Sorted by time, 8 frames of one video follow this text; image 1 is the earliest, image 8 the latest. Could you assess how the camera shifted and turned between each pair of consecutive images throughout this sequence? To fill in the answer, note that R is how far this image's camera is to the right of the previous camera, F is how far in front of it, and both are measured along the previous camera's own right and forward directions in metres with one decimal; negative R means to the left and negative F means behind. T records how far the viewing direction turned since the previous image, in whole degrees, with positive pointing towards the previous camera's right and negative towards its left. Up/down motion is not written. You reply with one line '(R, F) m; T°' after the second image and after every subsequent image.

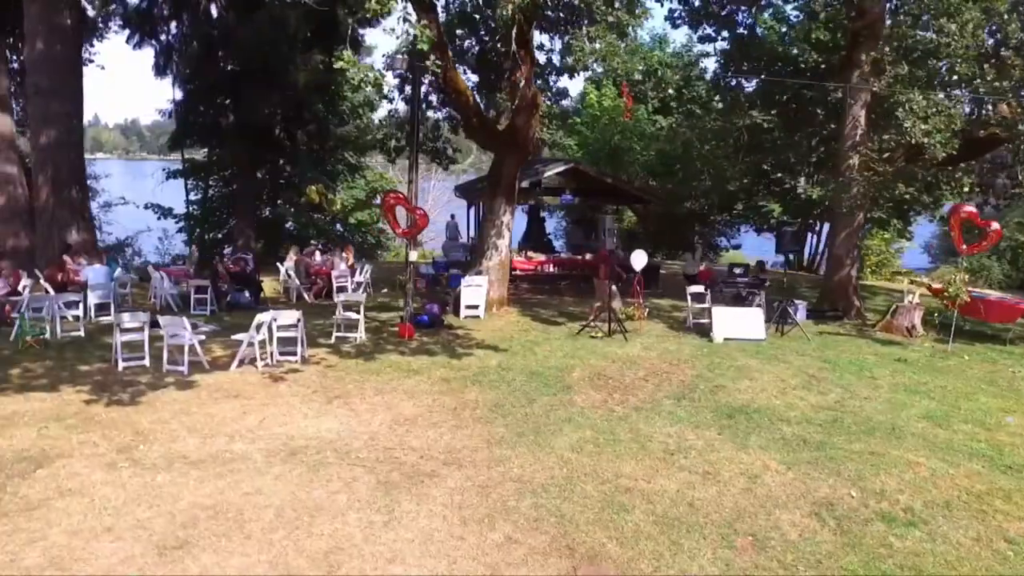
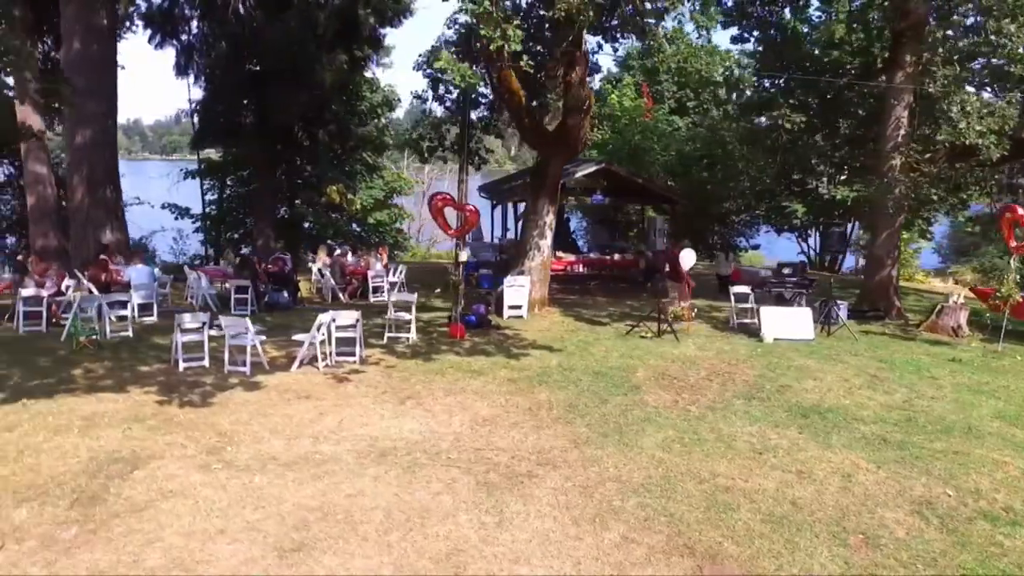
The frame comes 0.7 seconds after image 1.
(-1.6, 0.0) m; 0°
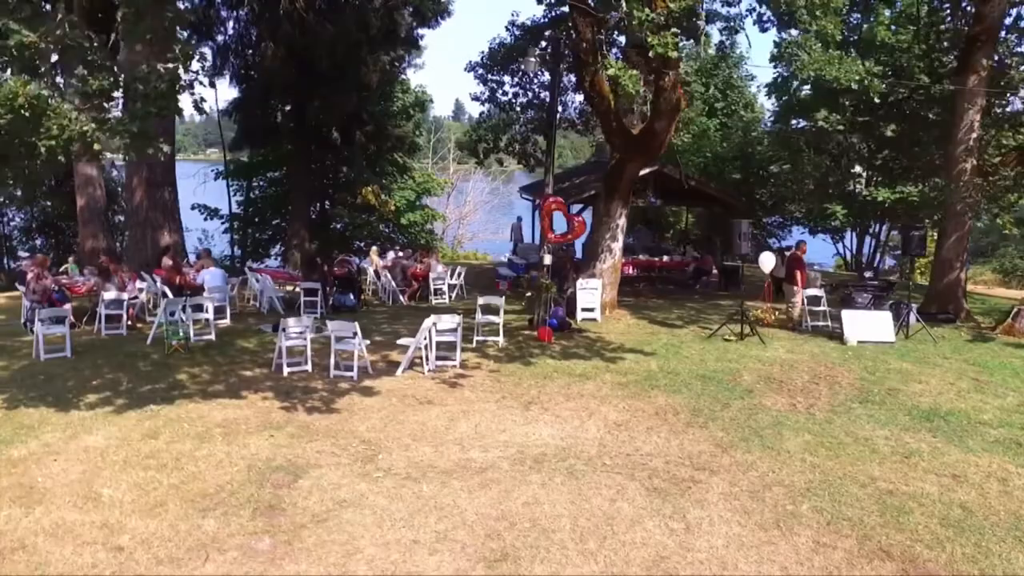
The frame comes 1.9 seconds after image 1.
(-2.7, 0.0) m; +1°
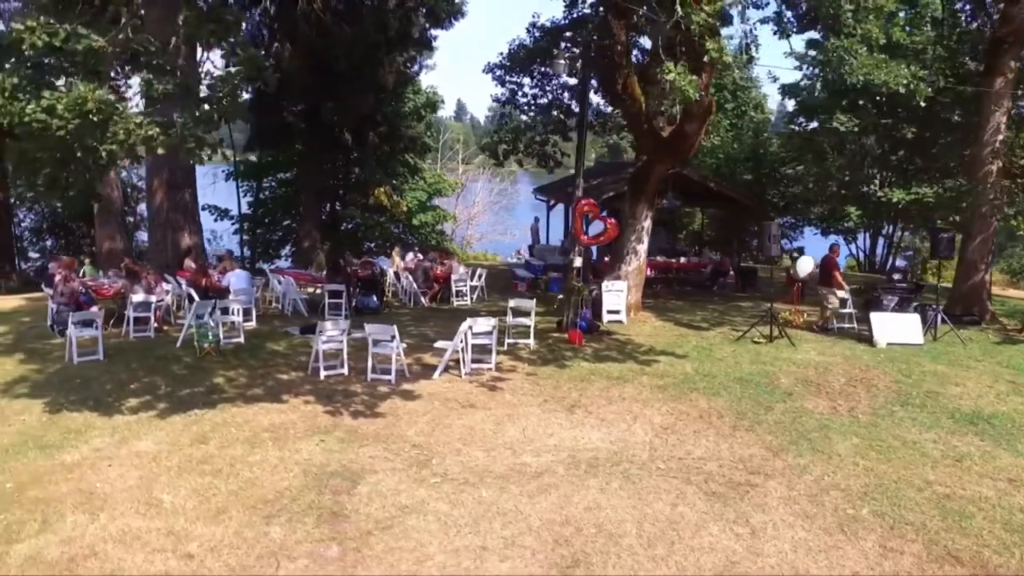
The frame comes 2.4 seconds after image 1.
(-0.9, 0.0) m; 0°
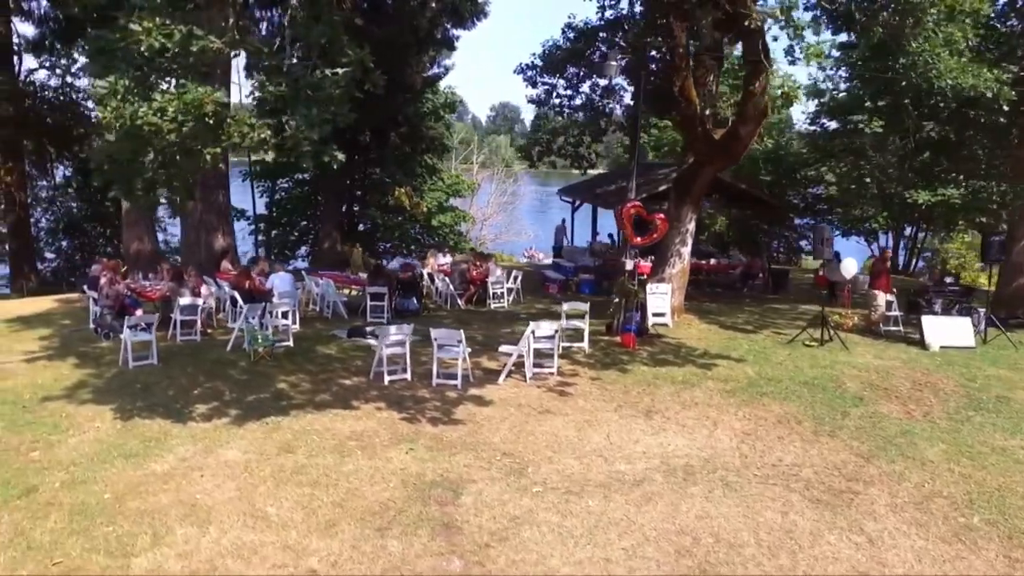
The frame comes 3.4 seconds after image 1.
(-1.6, +0.1) m; +1°
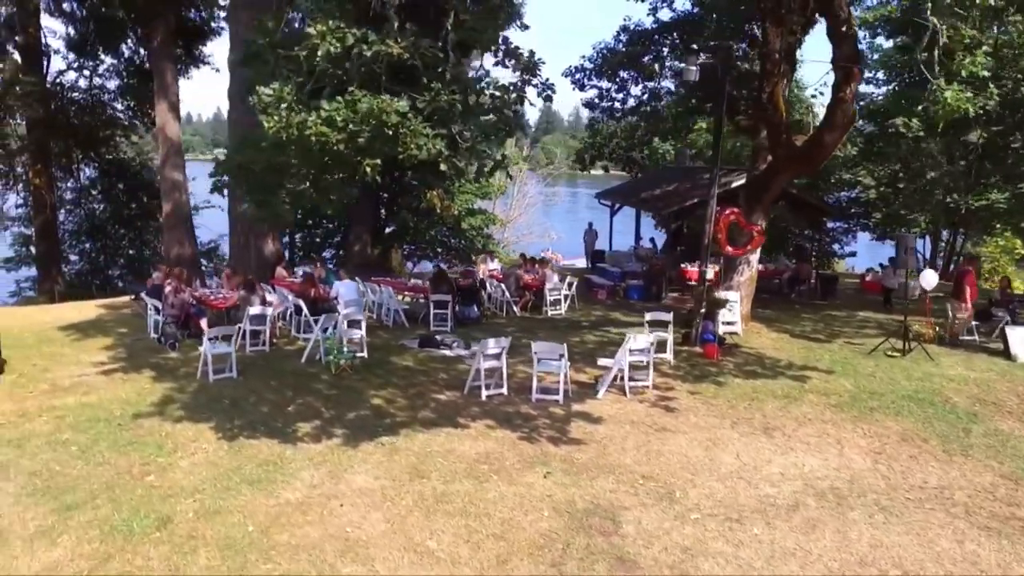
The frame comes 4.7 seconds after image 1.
(-2.4, +0.3) m; +1°
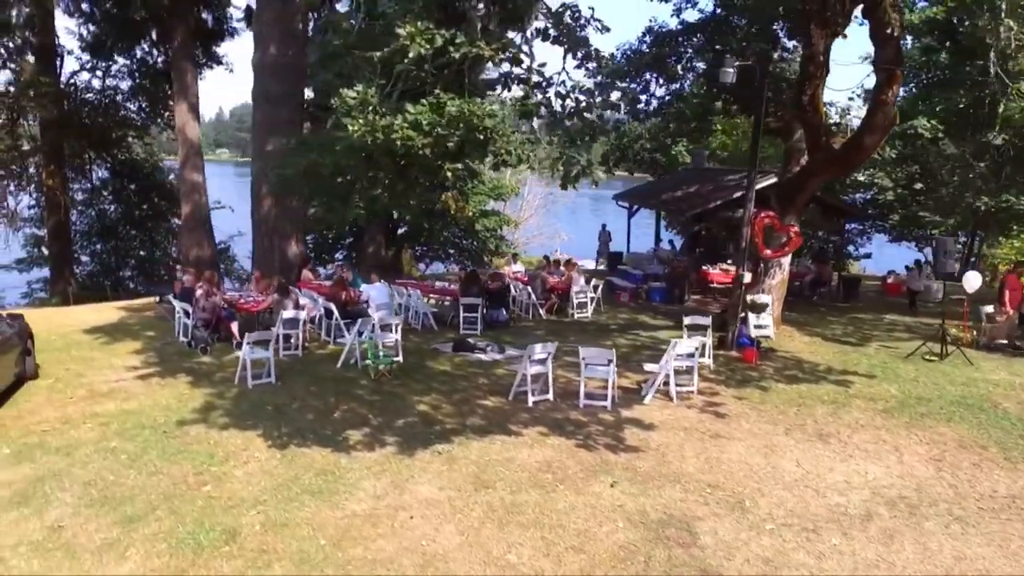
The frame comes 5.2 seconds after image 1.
(-1.1, +0.1) m; 0°
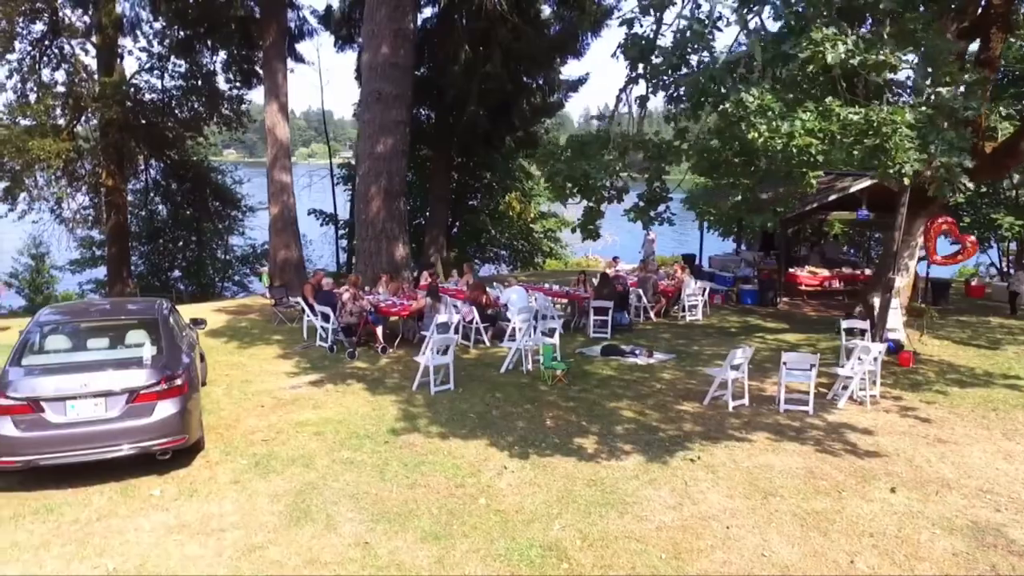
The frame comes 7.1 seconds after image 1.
(-4.6, +0.2) m; +1°
